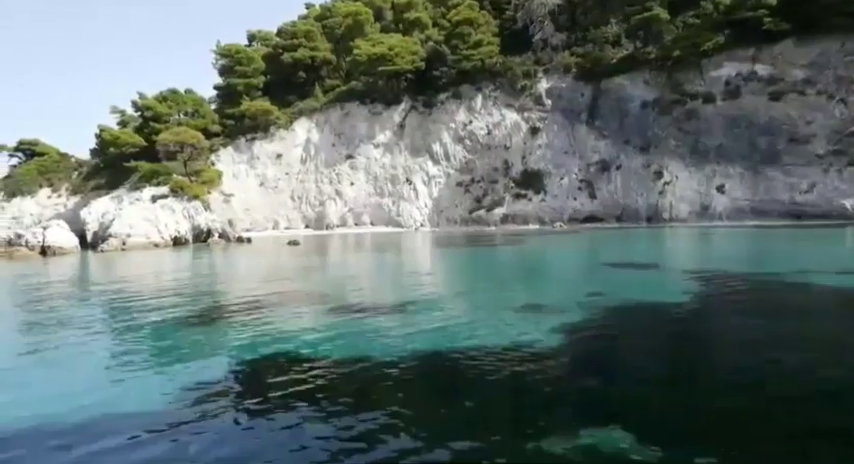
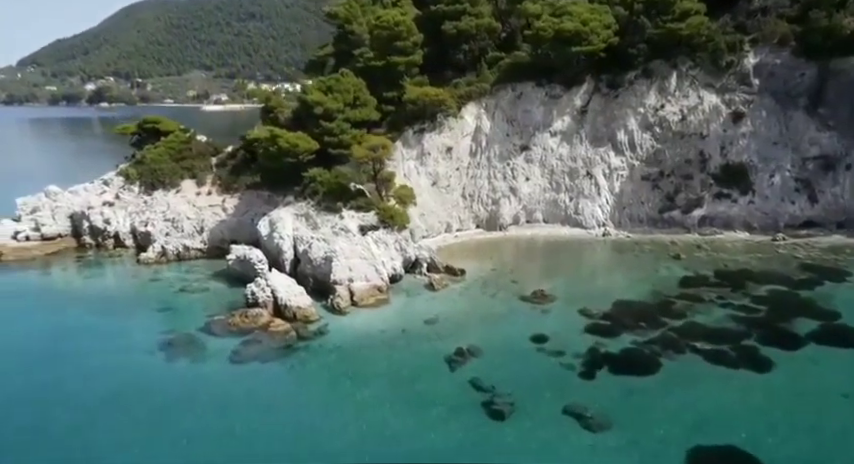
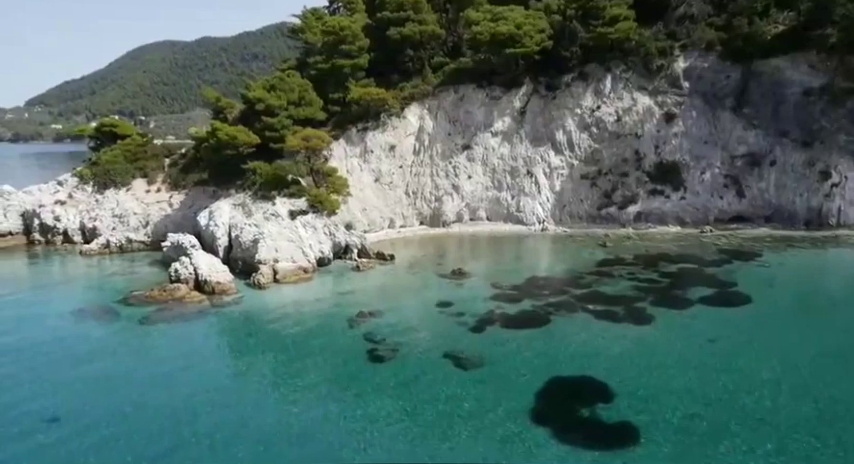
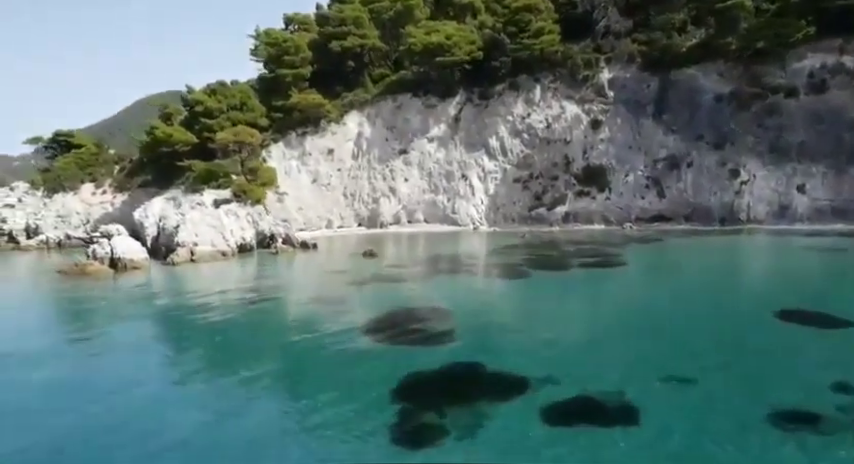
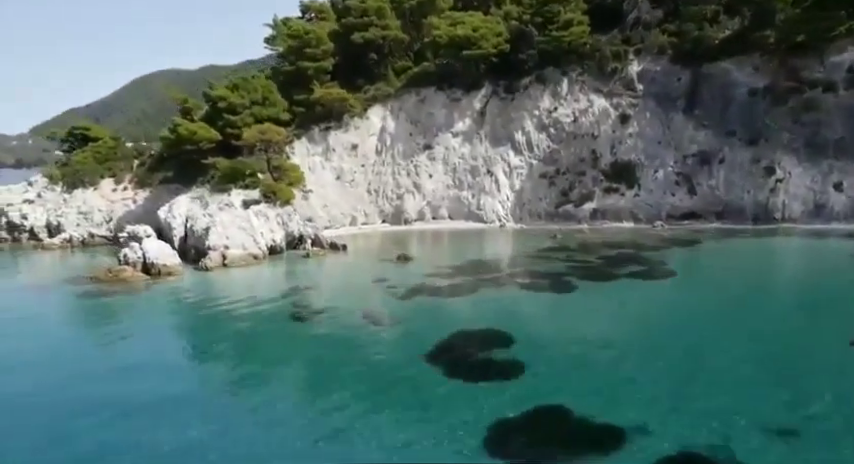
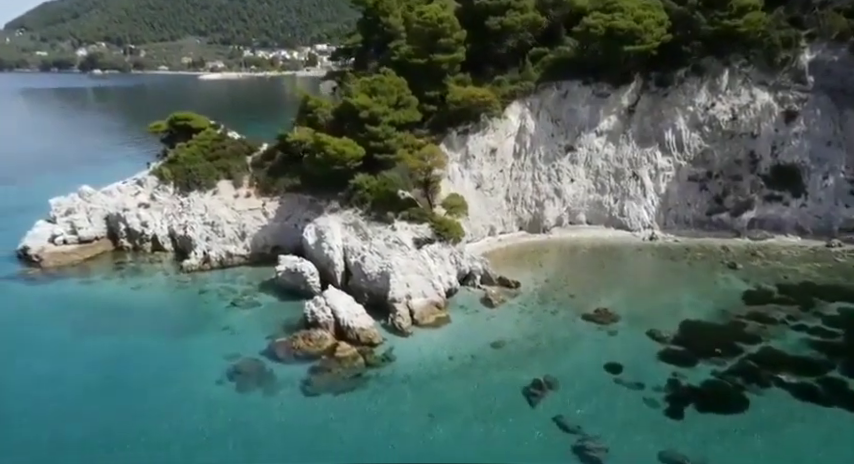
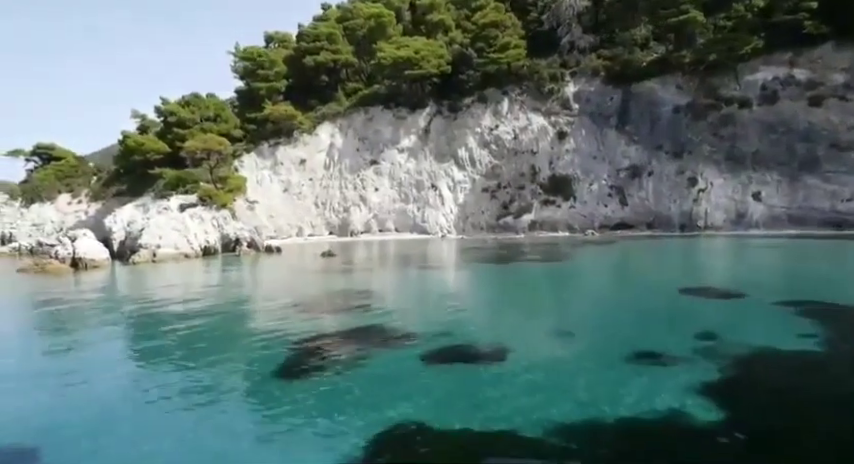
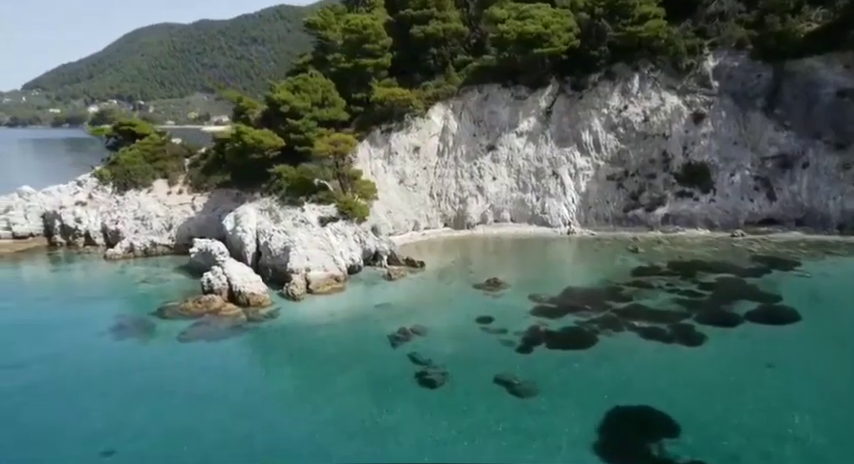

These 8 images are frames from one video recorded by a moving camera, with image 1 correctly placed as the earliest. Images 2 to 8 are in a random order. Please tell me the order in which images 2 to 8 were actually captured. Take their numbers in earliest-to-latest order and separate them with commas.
7, 4, 5, 3, 8, 2, 6
